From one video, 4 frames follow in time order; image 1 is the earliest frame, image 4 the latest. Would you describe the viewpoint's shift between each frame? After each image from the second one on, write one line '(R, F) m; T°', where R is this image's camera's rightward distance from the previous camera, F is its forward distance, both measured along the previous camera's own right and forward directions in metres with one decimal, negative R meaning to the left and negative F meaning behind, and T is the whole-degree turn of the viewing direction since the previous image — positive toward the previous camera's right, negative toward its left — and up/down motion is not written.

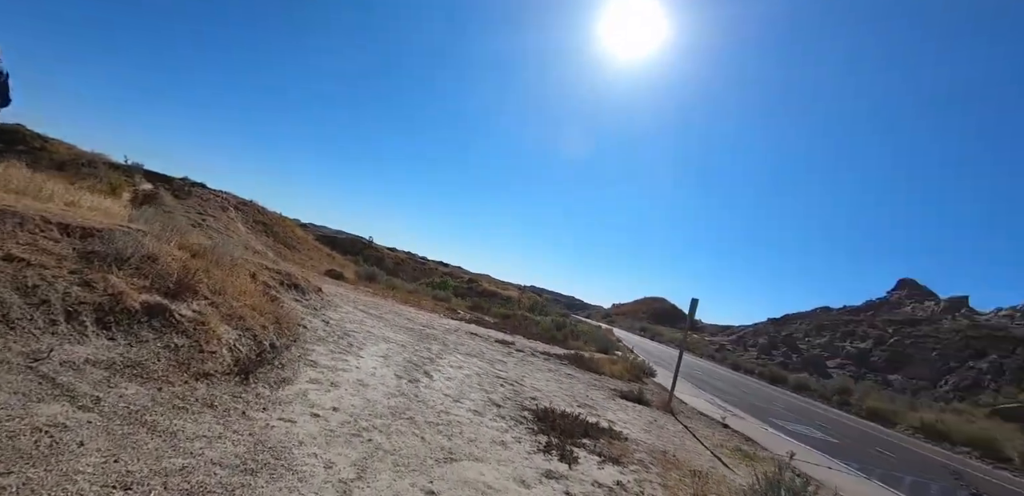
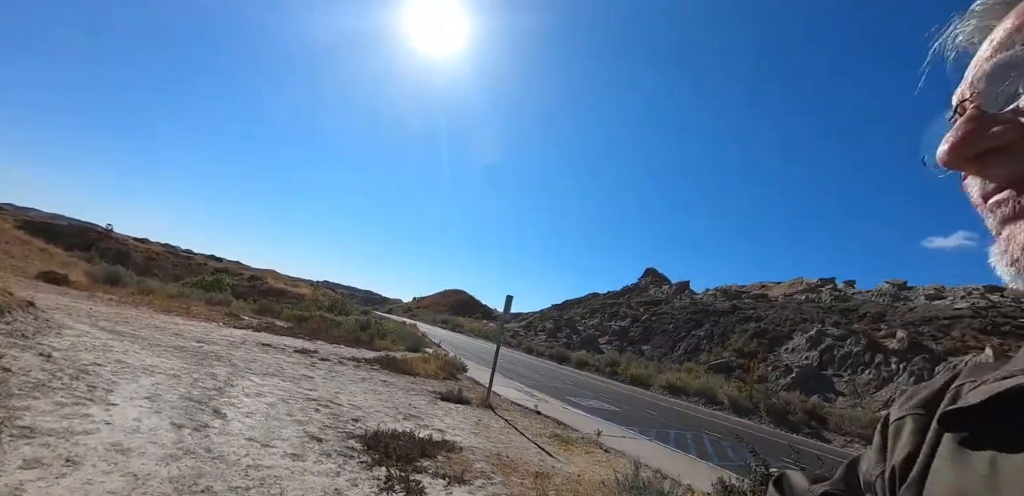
(-0.2, +0.3) m; +25°
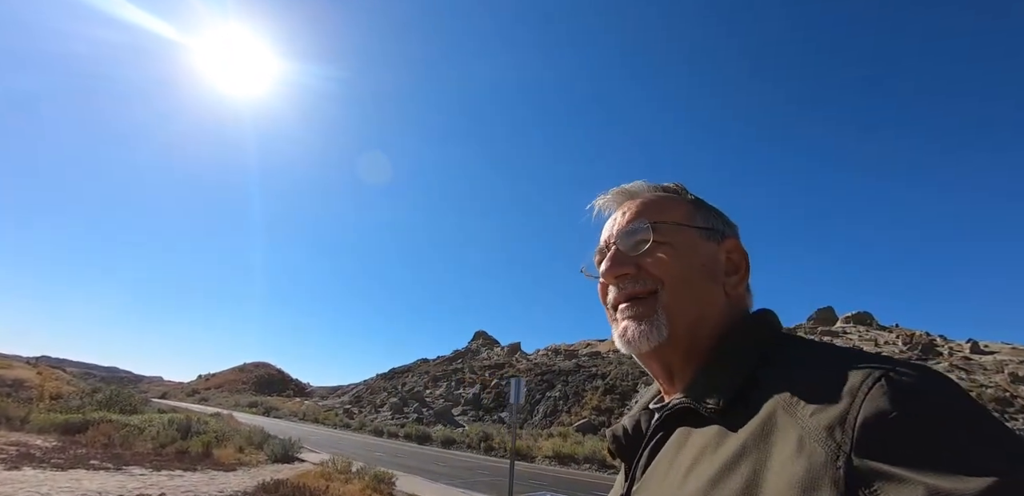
(-4.2, +4.0) m; +22°
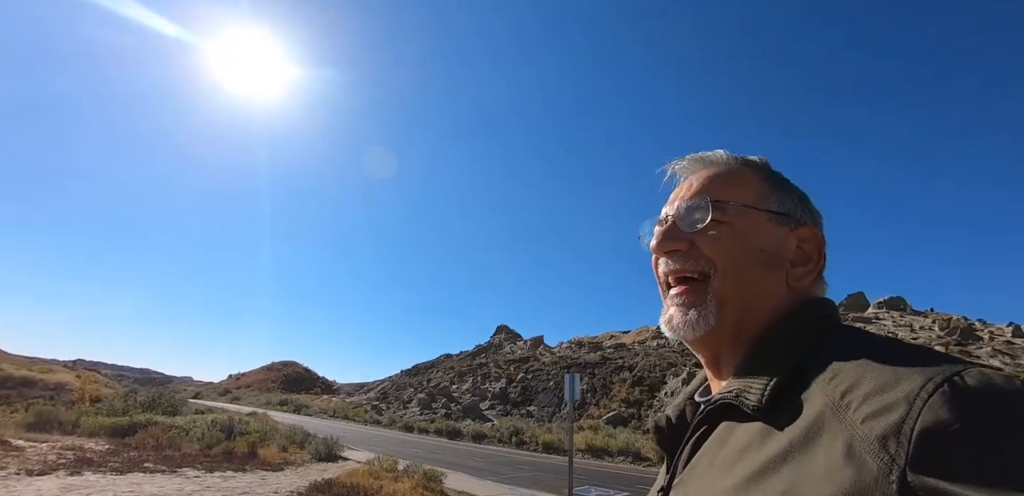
(-0.8, +0.5) m; -3°
